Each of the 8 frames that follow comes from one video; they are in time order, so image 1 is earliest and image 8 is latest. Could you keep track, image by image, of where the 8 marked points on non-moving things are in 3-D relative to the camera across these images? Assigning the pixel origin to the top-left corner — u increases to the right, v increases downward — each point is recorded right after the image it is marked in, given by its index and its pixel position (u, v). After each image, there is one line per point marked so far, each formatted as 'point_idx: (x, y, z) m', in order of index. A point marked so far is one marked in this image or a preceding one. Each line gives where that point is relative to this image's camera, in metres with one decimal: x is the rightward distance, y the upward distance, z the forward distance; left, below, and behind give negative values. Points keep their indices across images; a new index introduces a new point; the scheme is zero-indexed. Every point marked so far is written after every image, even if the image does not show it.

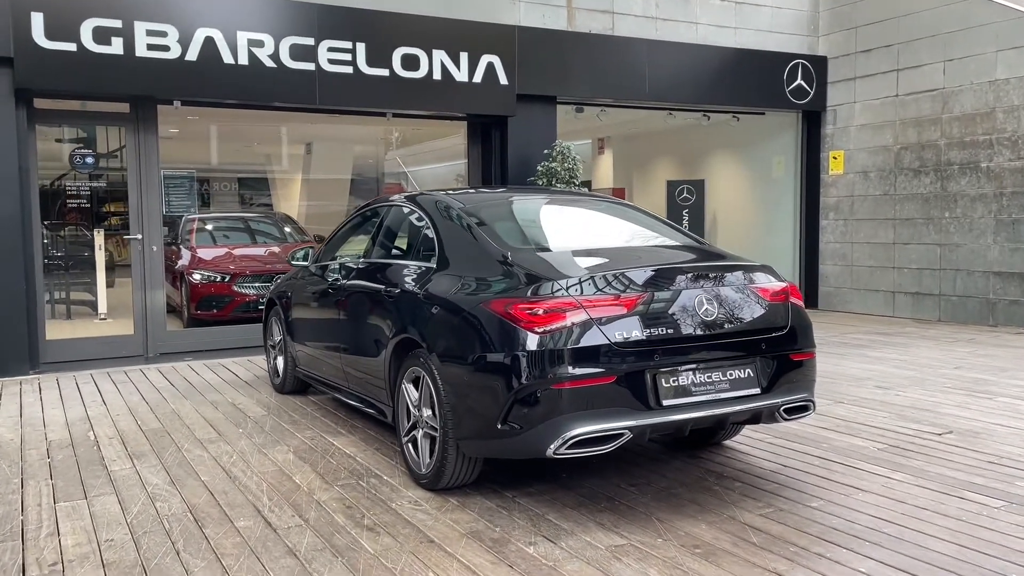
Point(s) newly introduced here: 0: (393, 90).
0: (-1.1, +2.2, +8.8) m
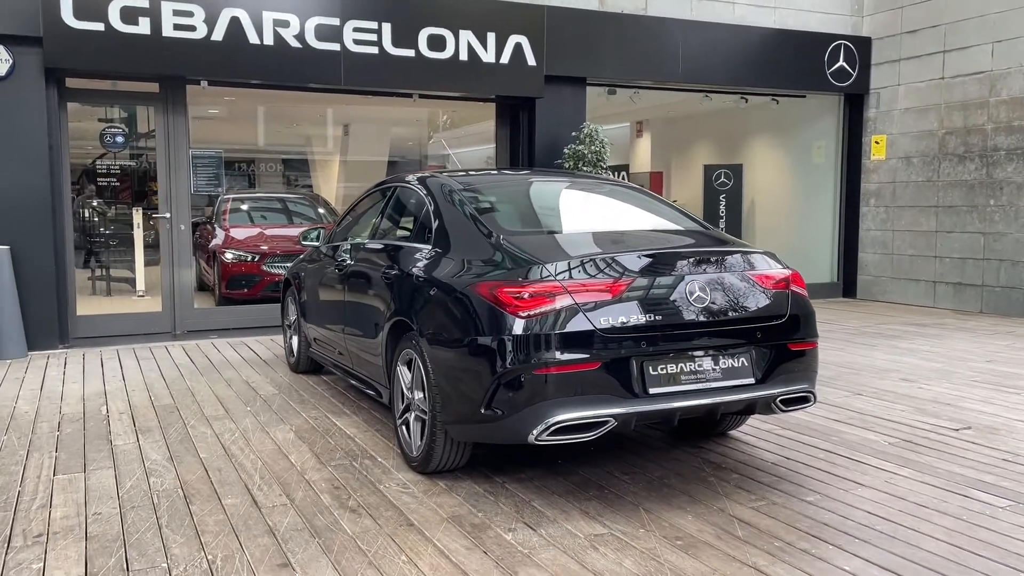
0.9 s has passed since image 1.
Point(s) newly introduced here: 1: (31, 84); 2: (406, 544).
0: (-0.9, +2.4, +8.7) m
1: (-4.4, +1.9, +7.4) m
2: (-0.4, -0.9, +2.8) m
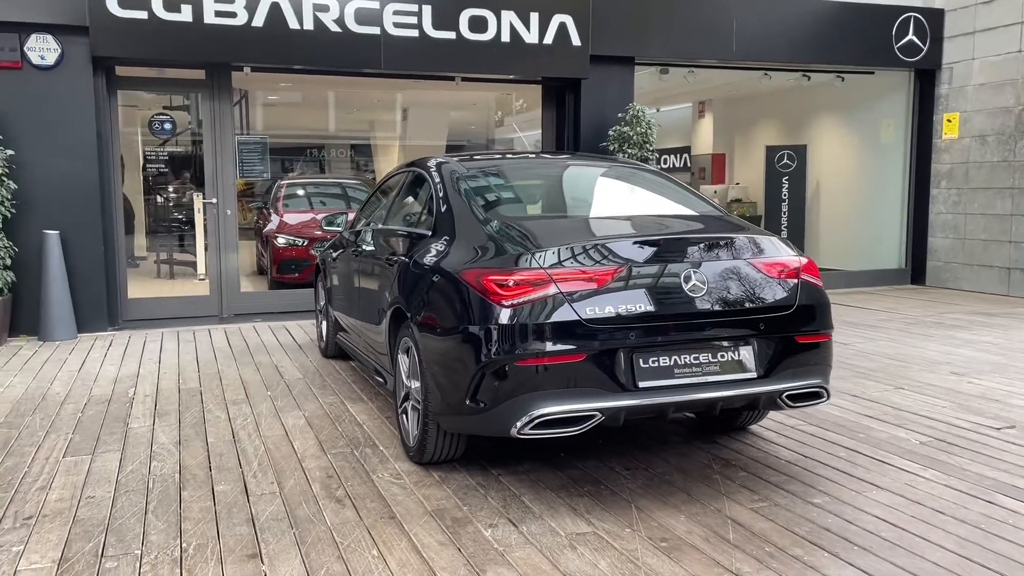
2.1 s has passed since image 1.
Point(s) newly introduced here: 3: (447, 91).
0: (-0.5, +2.5, +8.6) m
1: (-4.0, +2.1, +7.6) m
2: (-0.5, -0.9, +2.8) m
3: (-0.7, +2.3, +9.3) m
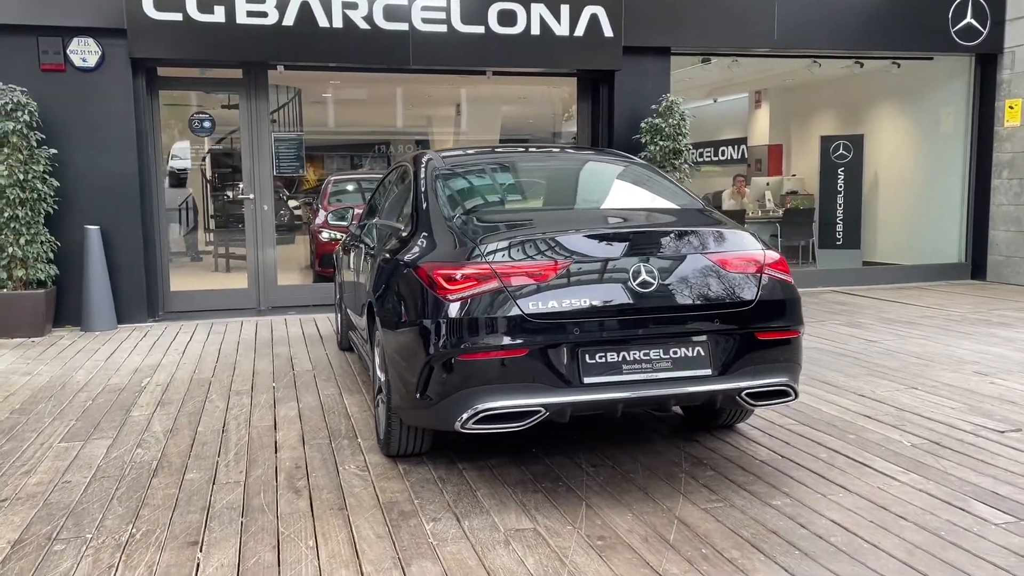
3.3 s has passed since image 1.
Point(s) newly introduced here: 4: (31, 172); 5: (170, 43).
0: (-0.2, +2.6, +8.6) m
1: (-3.8, +2.1, +7.9) m
2: (-0.7, -0.8, +2.8) m
3: (-0.3, +2.4, +9.3) m
4: (-4.4, +1.1, +7.3) m
5: (-3.3, +2.4, +7.8) m
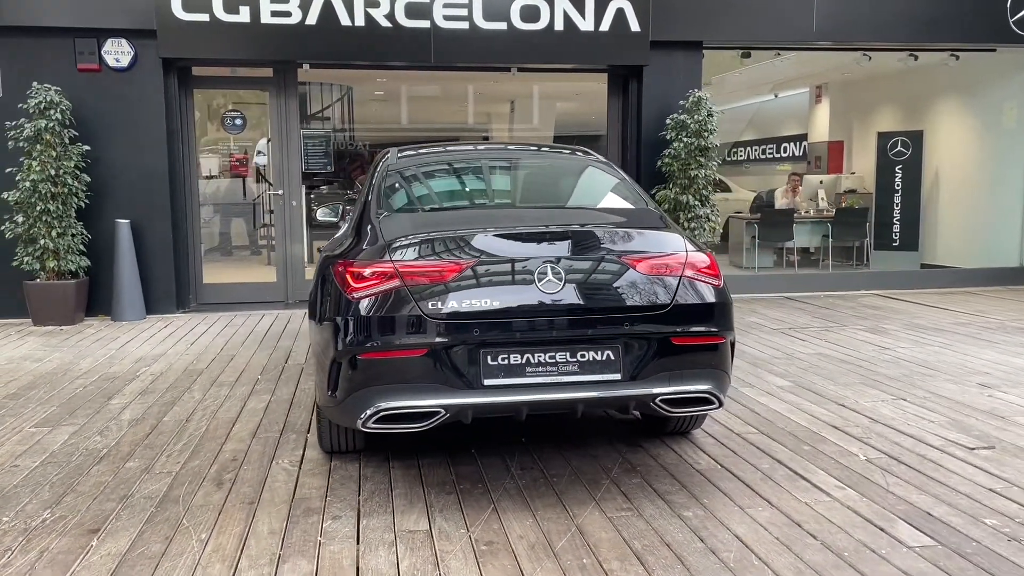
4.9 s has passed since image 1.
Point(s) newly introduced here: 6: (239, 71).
0: (0.0, +2.6, +8.5) m
1: (-3.7, +2.2, +8.2) m
2: (-1.0, -0.8, +2.8) m
3: (-0.1, +2.4, +9.3) m
4: (-4.3, +1.2, +7.6) m
5: (-3.2, +2.5, +8.0) m
6: (-3.0, +2.4, +8.6) m
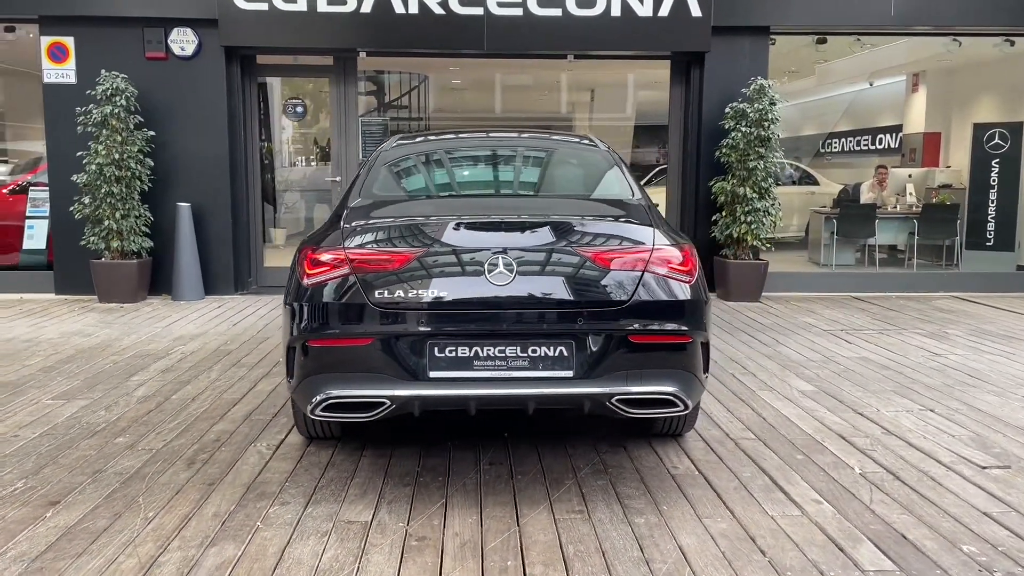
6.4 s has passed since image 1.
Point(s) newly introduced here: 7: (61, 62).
0: (+0.5, +2.7, +8.4) m
1: (-3.2, +2.4, +8.4) m
2: (-1.2, -0.8, +2.9) m
3: (+0.5, +2.5, +9.1) m
4: (-3.9, +1.4, +8.0) m
5: (-2.7, +2.6, +8.2) m
6: (-2.4, +2.5, +8.8) m
7: (-4.6, +2.3, +8.2) m
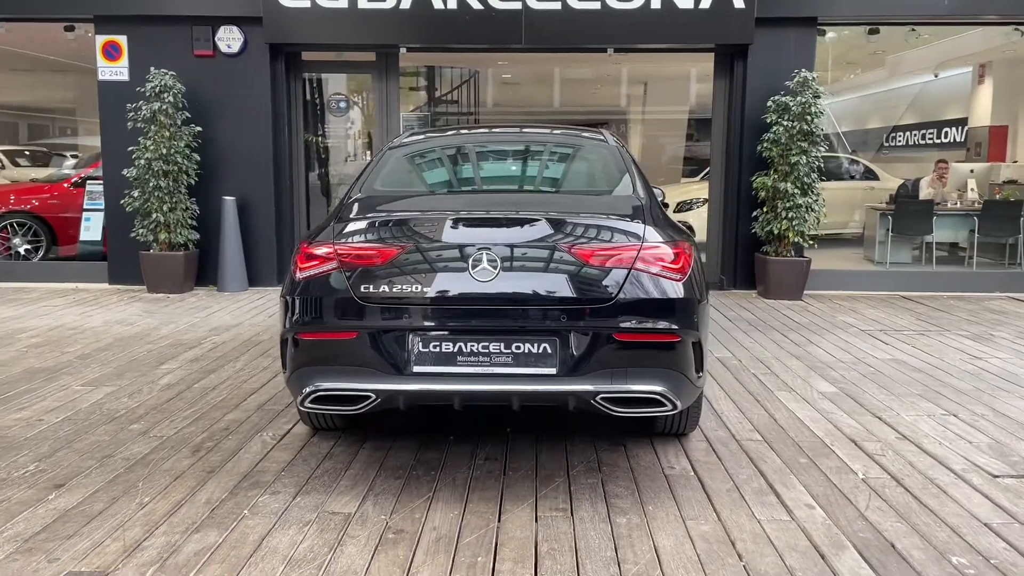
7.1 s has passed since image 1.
0: (+0.9, +2.8, +8.3) m
1: (-2.8, +2.5, +8.6) m
2: (-1.3, -0.7, +3.0) m
3: (+0.9, +2.6, +9.0) m
4: (-3.5, +1.5, +8.2) m
5: (-2.3, +2.7, +8.4) m
6: (-2.0, +2.6, +8.9) m
7: (-4.3, +2.5, +8.6) m
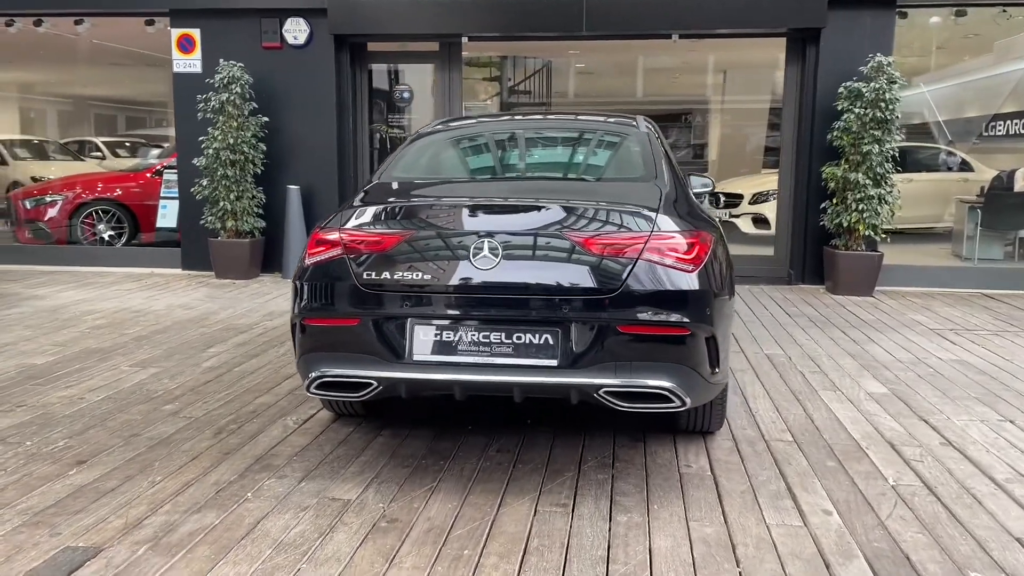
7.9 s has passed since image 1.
0: (+1.5, +2.8, +8.1) m
1: (-2.2, +2.6, +8.8) m
2: (-1.2, -0.7, +3.0) m
3: (+1.6, +2.6, +8.8) m
4: (-2.9, +1.6, +8.5) m
5: (-1.7, +2.8, +8.5) m
6: (-1.3, +2.7, +9.0) m
7: (-3.6, +2.6, +8.9) m
